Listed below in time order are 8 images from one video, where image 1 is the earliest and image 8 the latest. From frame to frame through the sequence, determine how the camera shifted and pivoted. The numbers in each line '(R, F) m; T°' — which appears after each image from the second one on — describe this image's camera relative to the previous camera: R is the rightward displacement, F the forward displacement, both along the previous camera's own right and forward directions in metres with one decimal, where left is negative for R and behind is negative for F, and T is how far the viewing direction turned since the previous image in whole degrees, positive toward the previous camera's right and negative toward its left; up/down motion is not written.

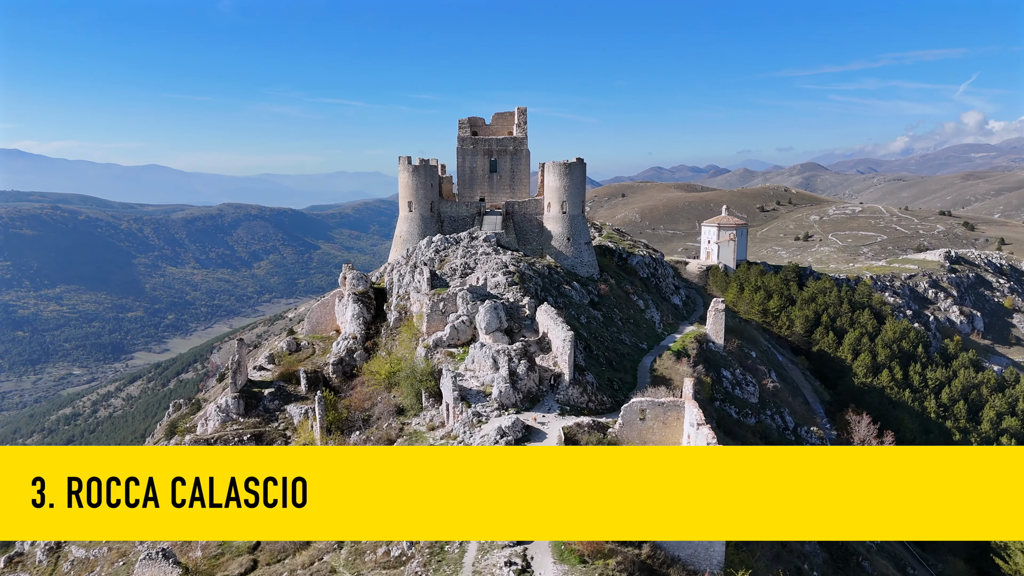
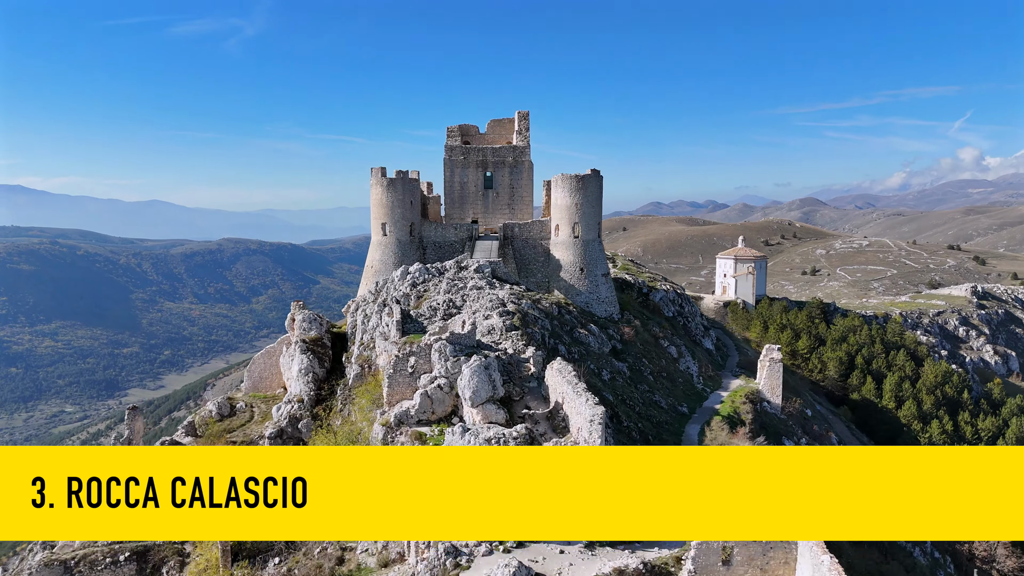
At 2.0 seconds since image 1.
(0.0, +6.6) m; 0°
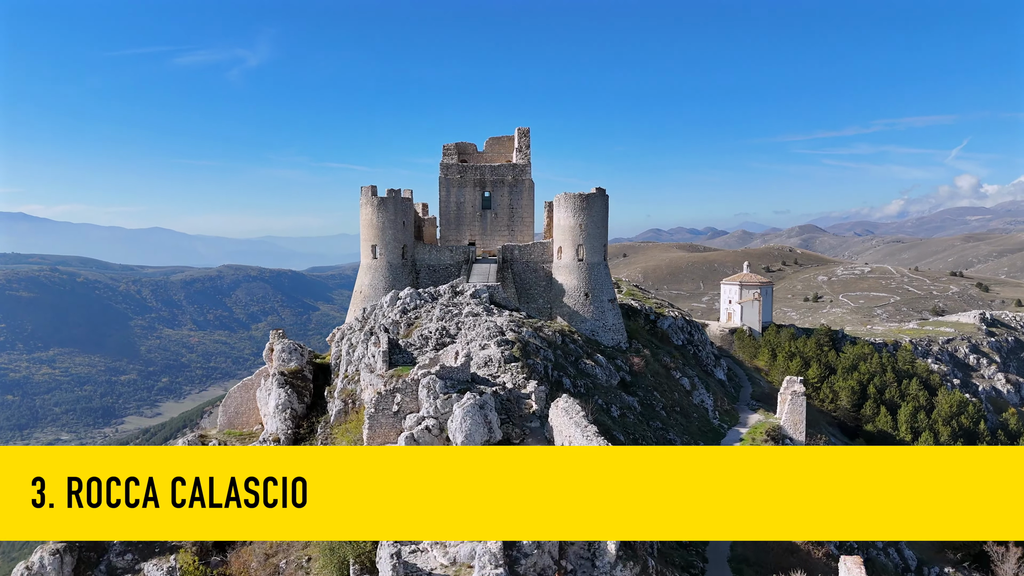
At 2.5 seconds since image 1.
(0.0, +1.8) m; 0°
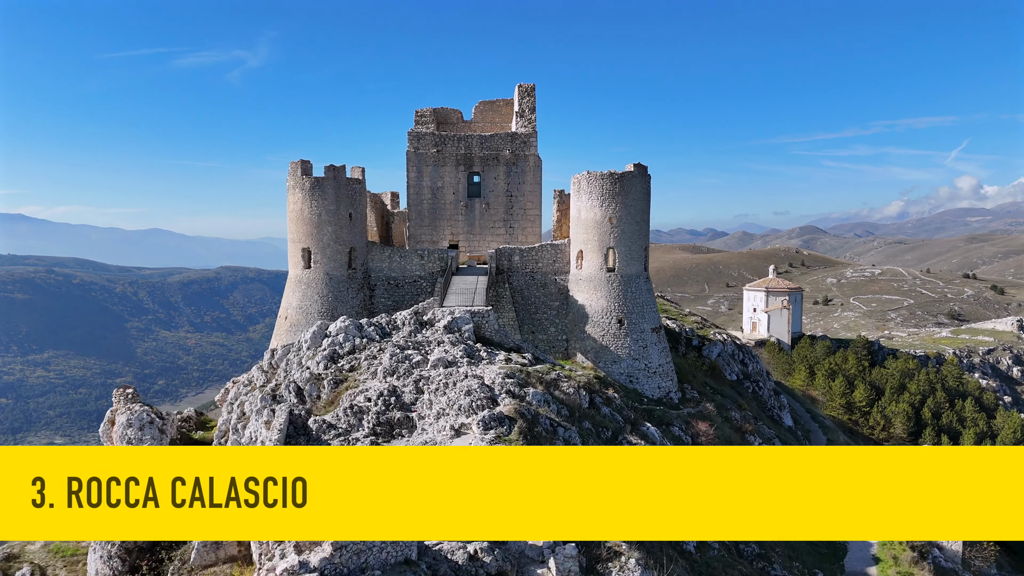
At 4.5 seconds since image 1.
(0.0, +7.8) m; 0°
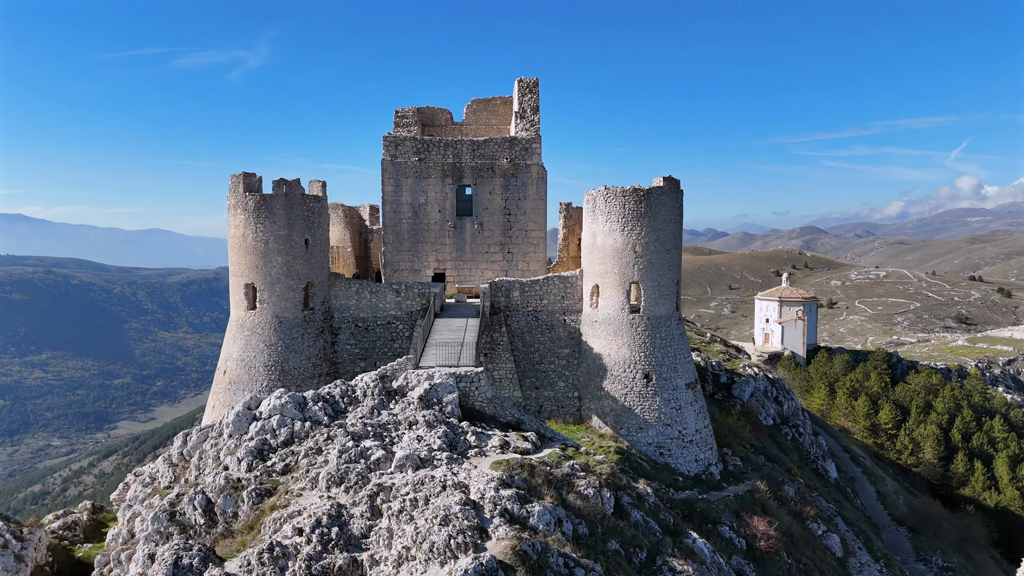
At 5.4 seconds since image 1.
(0.0, +3.4) m; 0°
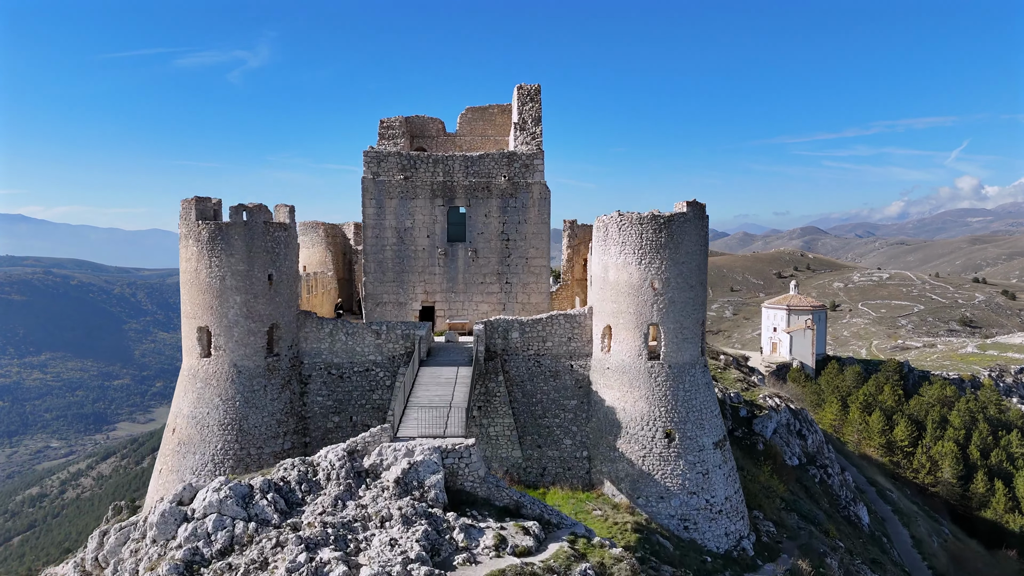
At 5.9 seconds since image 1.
(0.0, +1.9) m; 0°
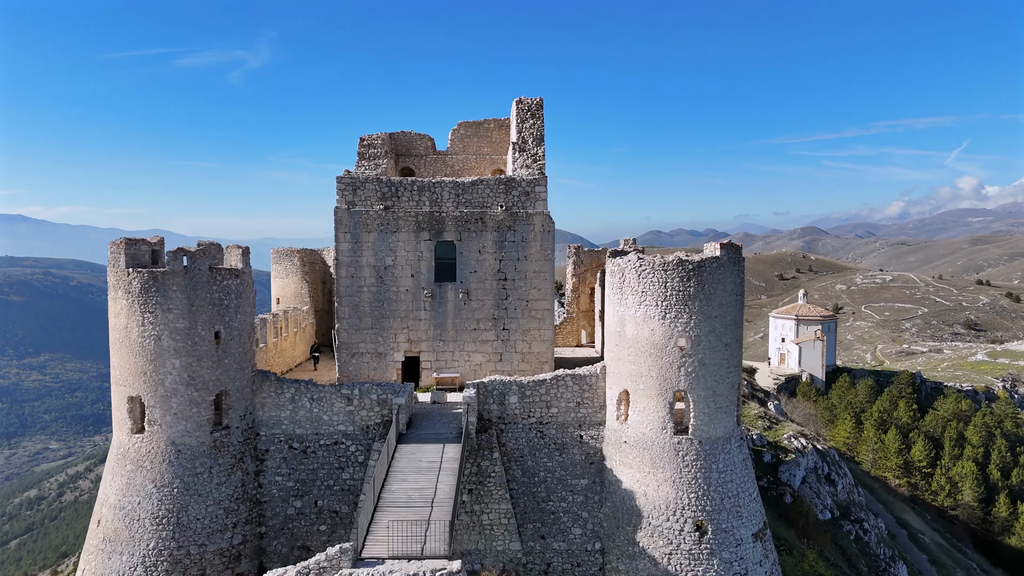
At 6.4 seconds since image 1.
(0.0, +1.9) m; 0°
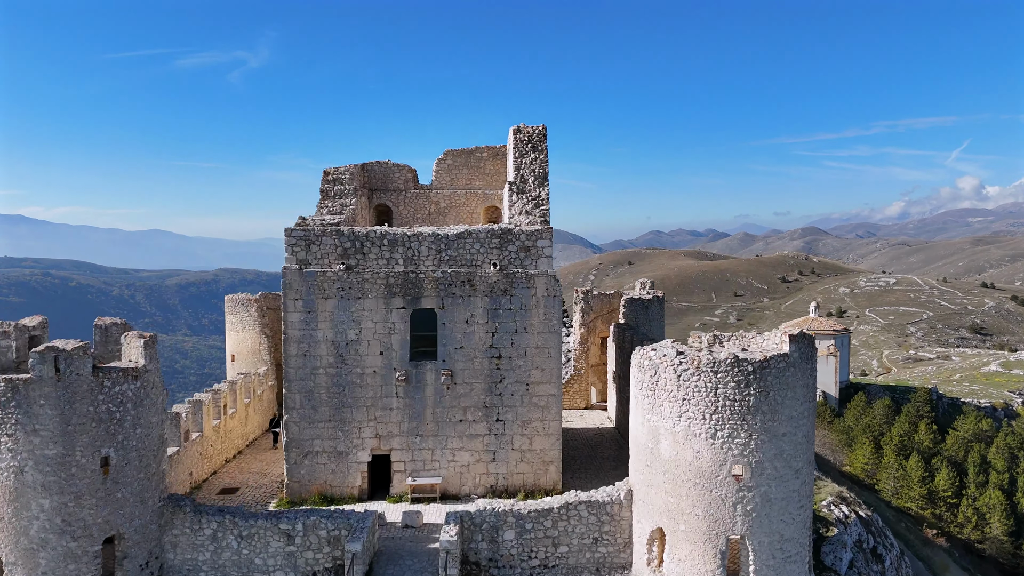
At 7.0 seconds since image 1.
(+0.1, +2.5) m; 0°
